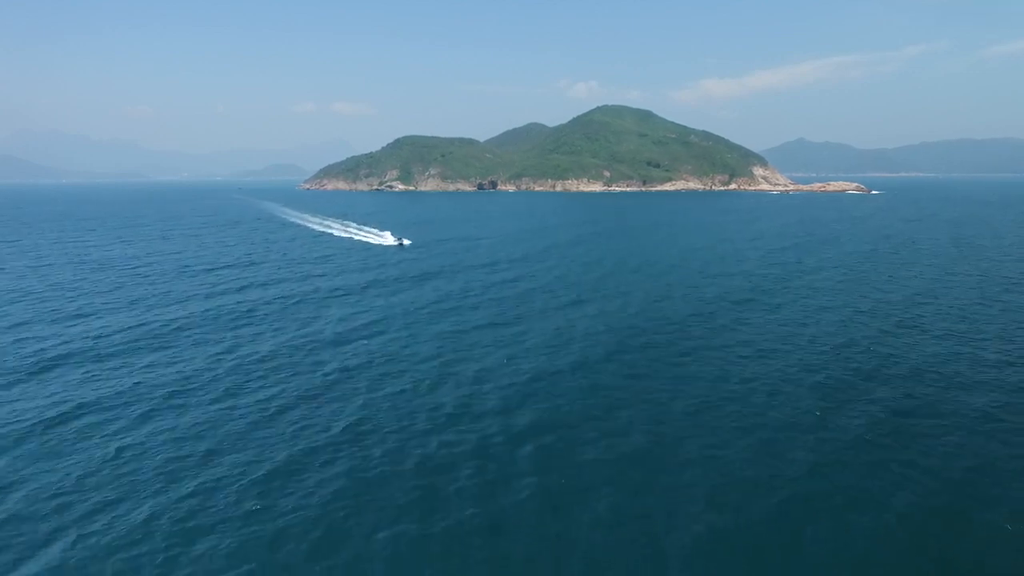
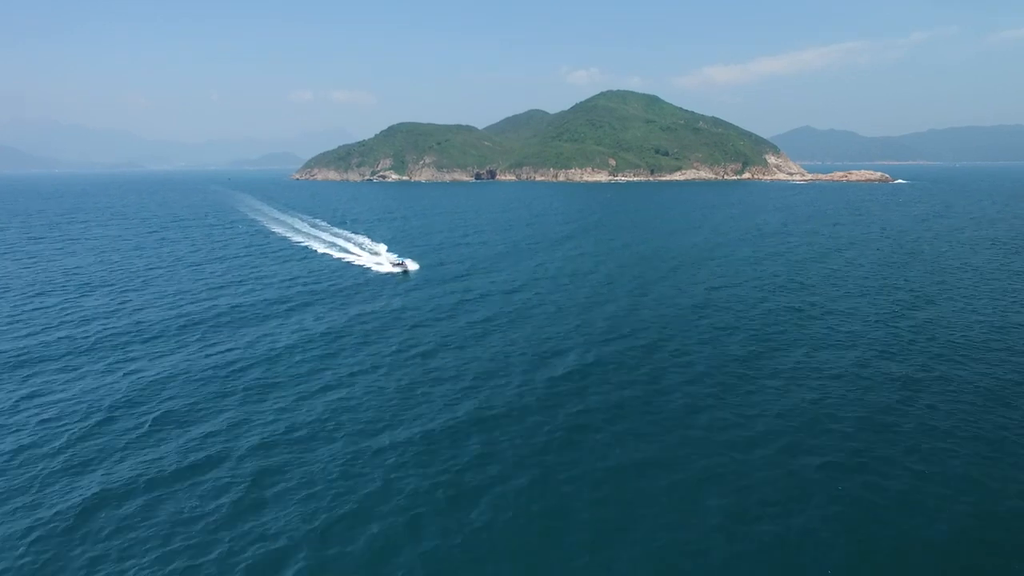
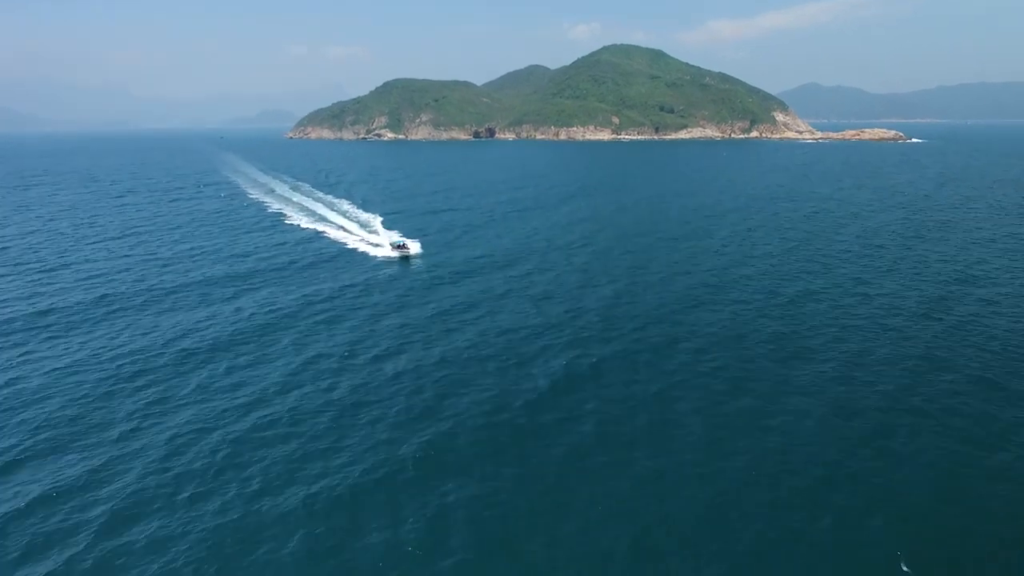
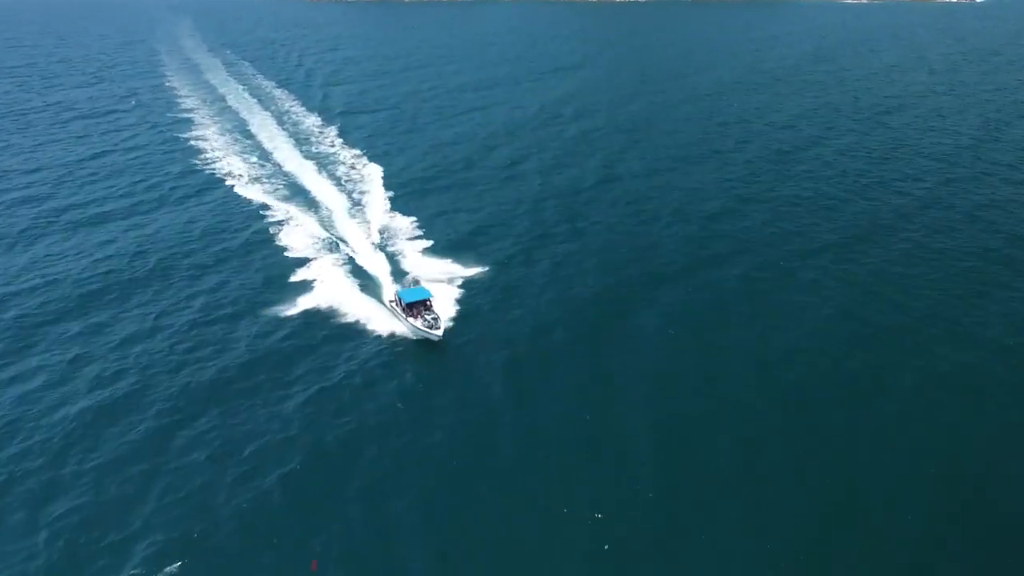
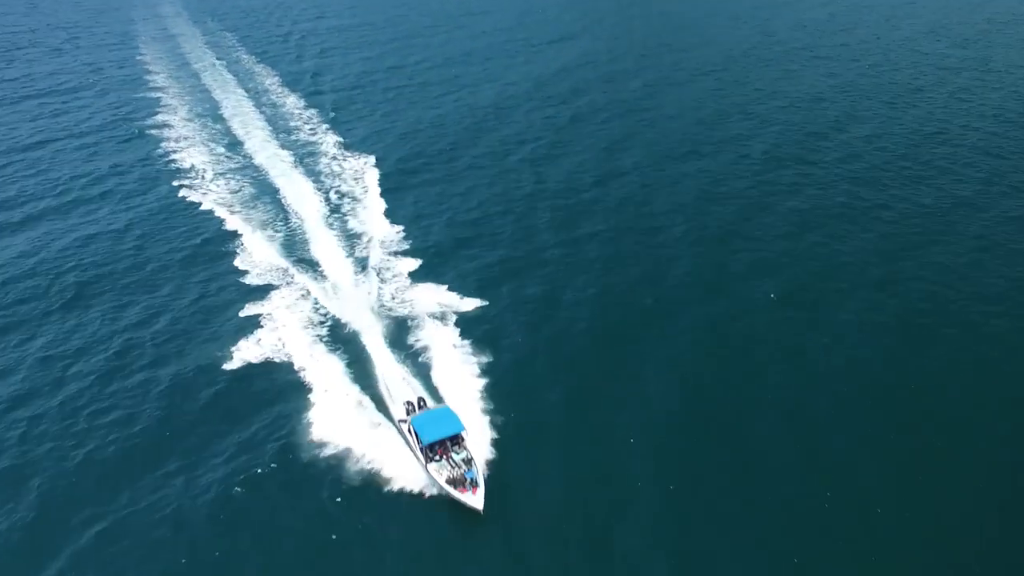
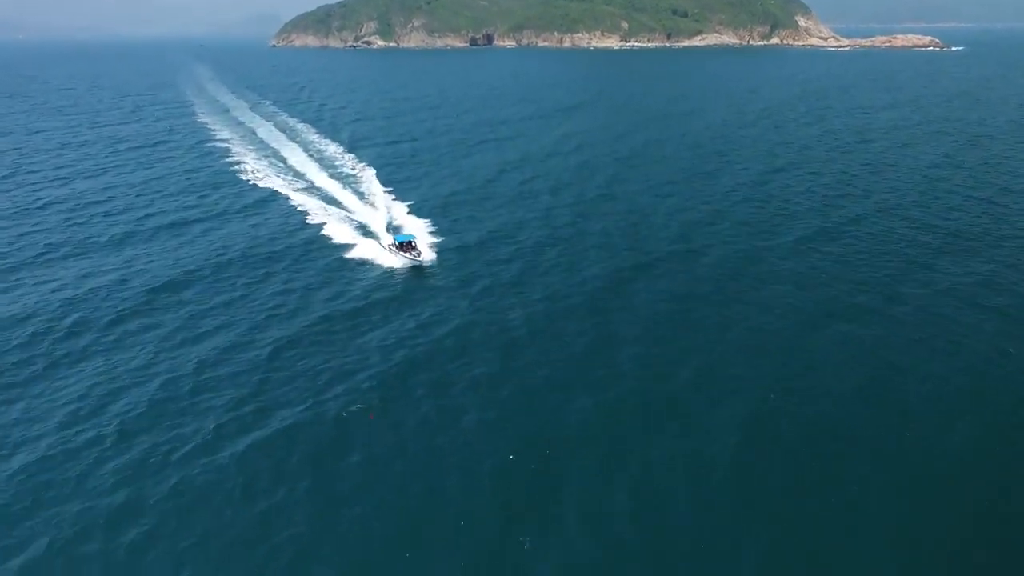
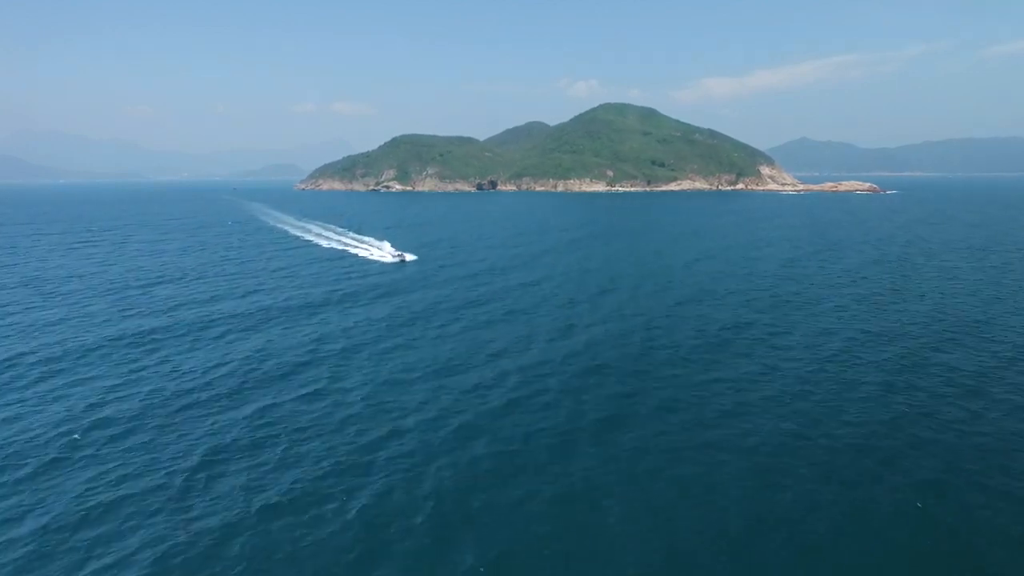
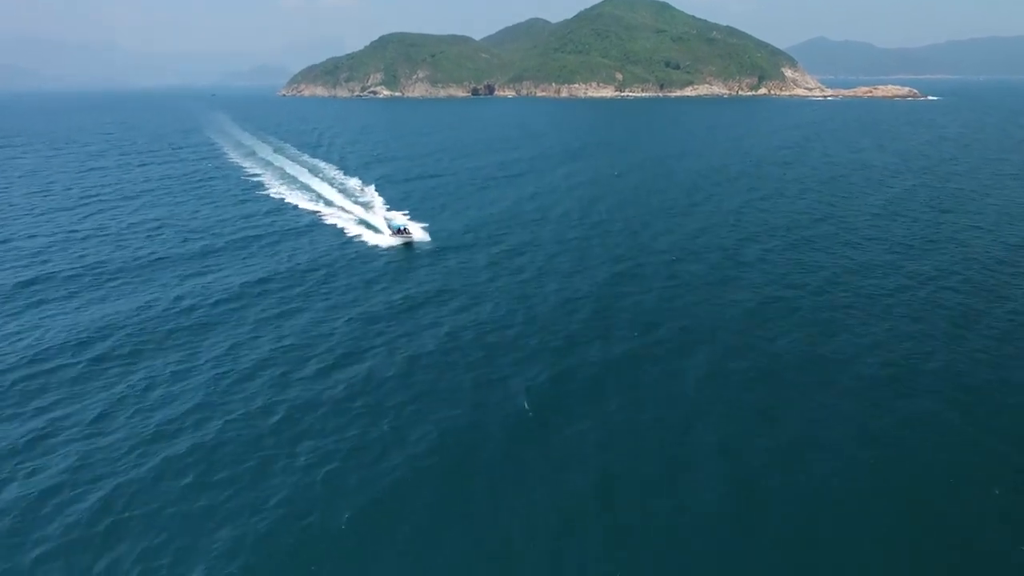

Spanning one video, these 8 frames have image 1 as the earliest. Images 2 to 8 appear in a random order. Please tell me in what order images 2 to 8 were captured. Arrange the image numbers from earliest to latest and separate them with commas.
7, 2, 3, 8, 6, 4, 5
